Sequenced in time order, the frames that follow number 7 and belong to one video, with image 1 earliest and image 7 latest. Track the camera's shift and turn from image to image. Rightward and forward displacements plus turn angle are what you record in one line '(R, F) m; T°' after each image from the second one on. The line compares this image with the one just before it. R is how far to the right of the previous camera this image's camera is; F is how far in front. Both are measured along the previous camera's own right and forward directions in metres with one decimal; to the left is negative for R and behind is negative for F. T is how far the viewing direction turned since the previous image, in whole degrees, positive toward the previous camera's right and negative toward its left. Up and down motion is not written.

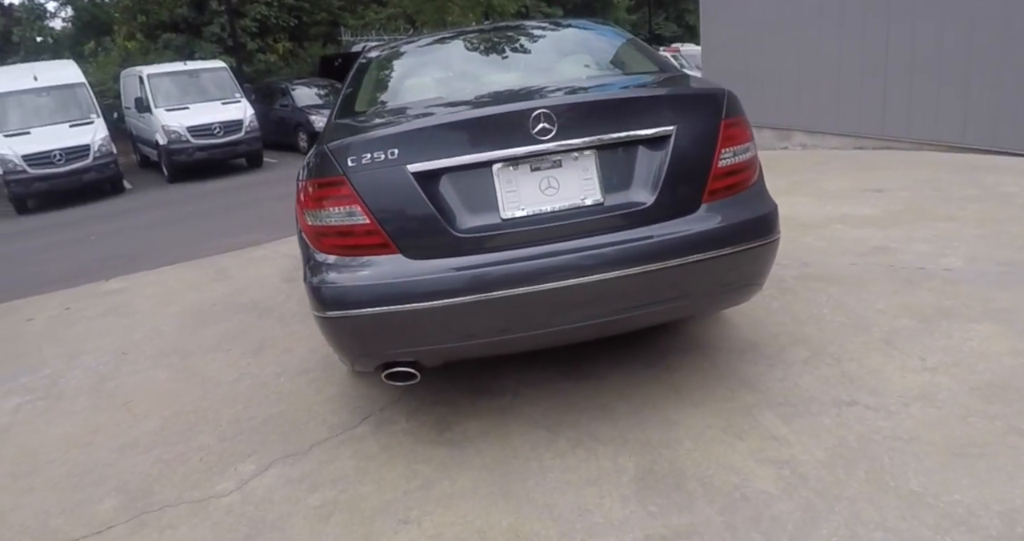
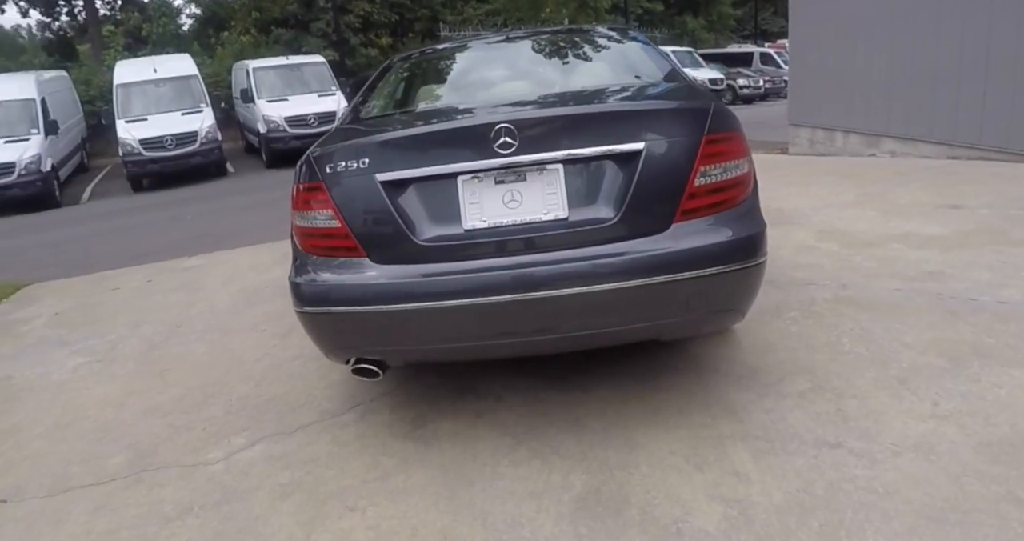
(+0.6, +0.1) m; -10°
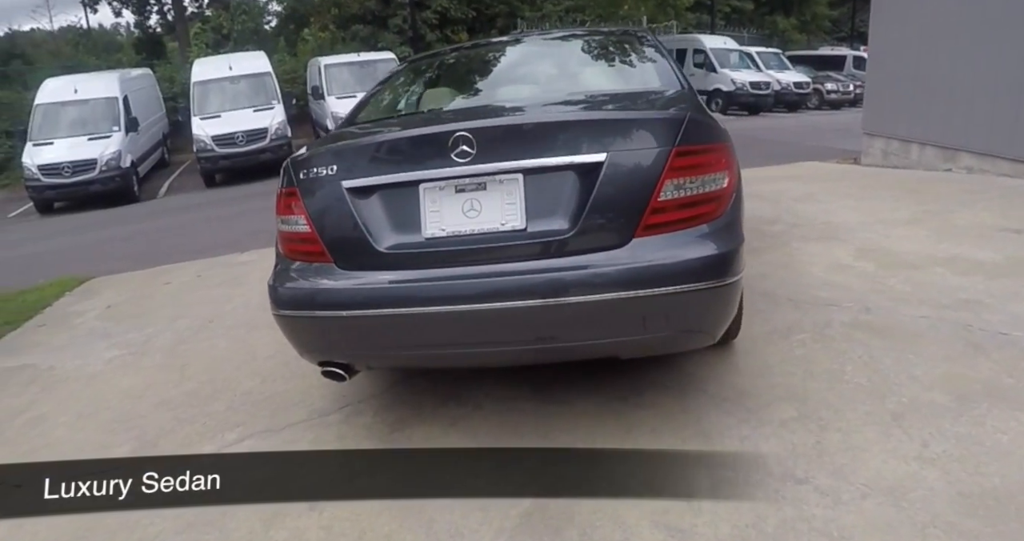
(+0.5, 0.0) m; -8°
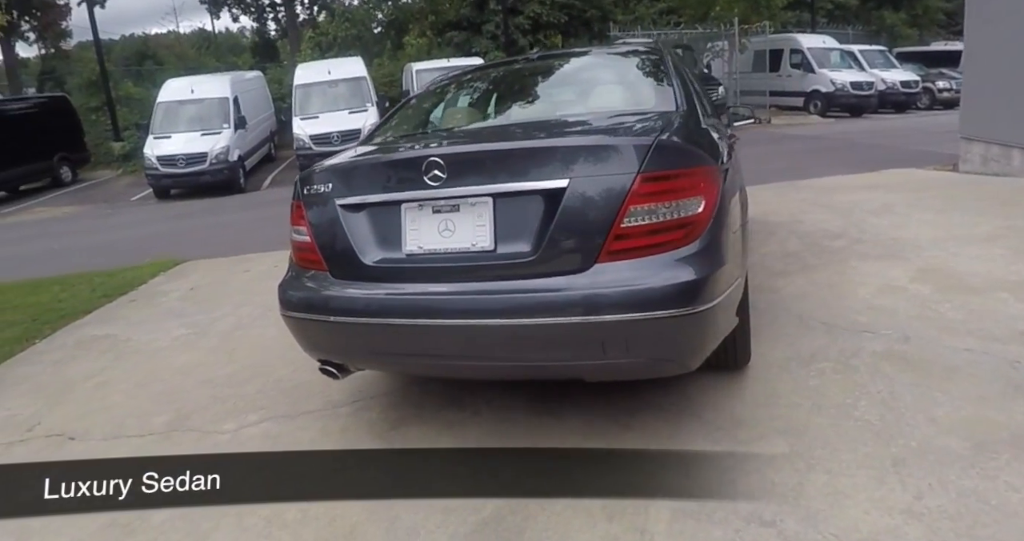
(+0.5, 0.0) m; -9°
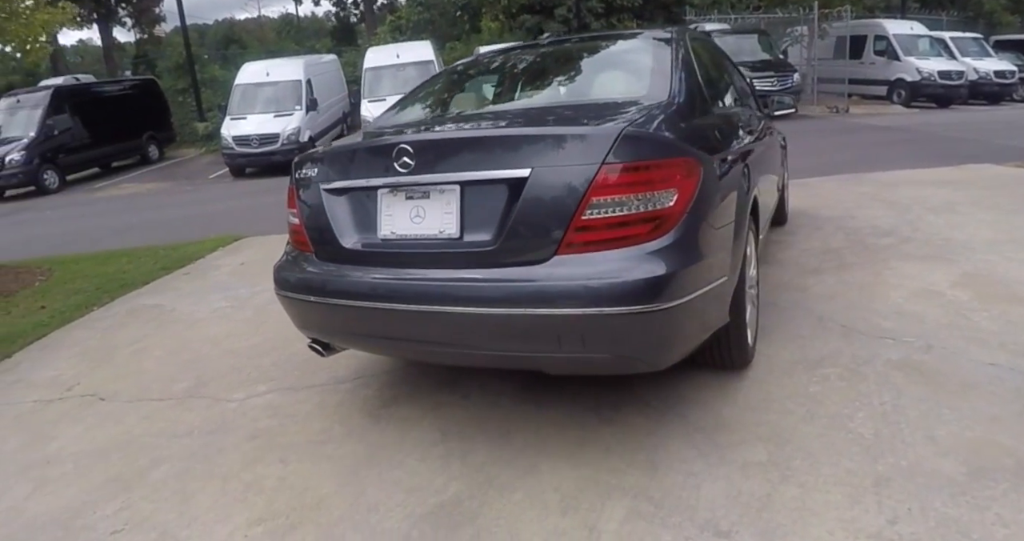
(+0.4, +0.1) m; -8°
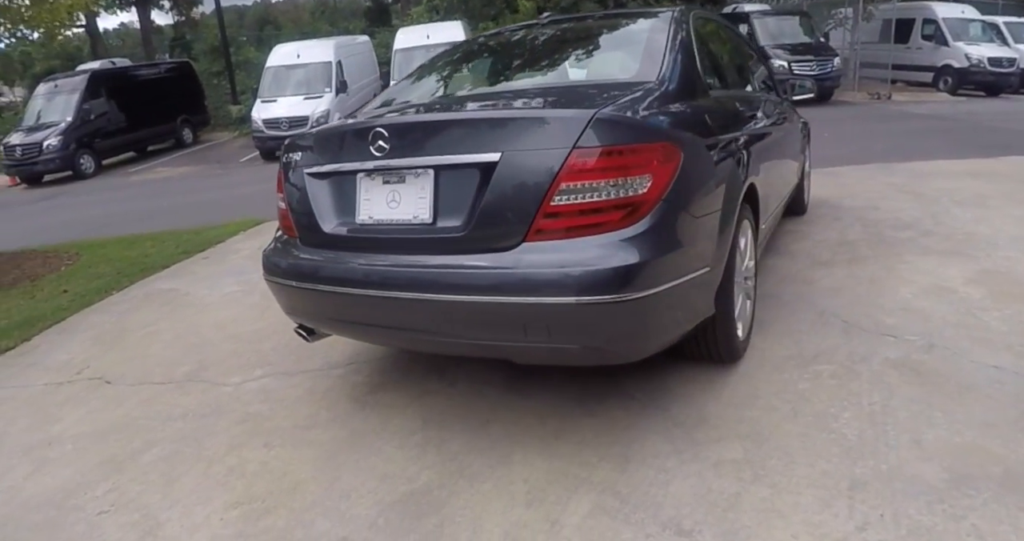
(+0.2, 0.0) m; -4°
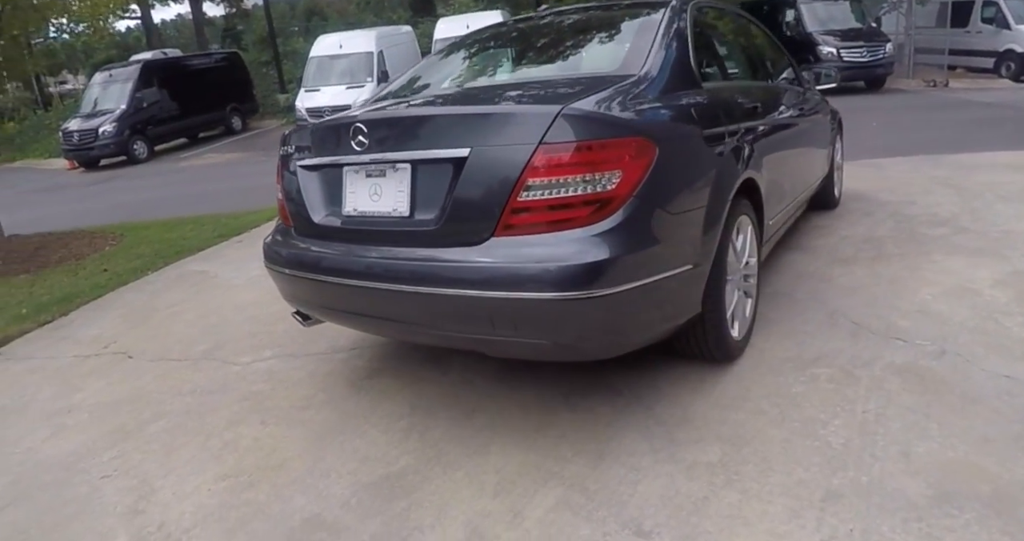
(+0.3, 0.0) m; -5°
